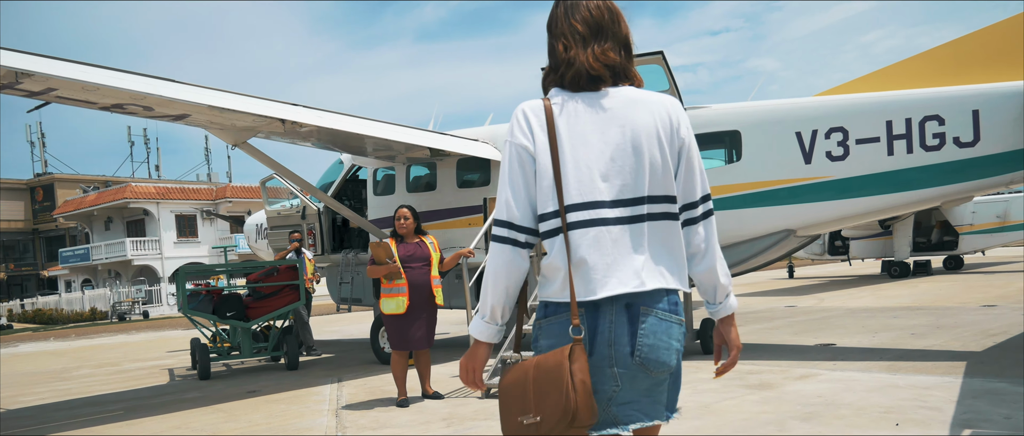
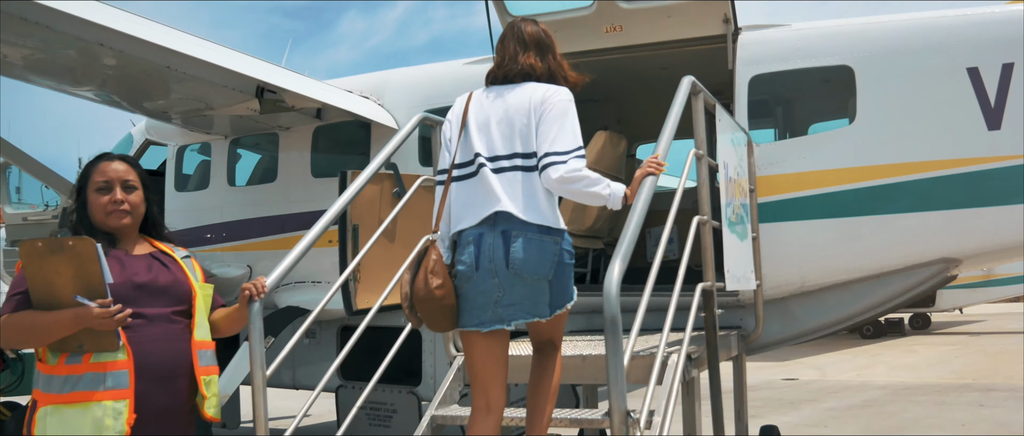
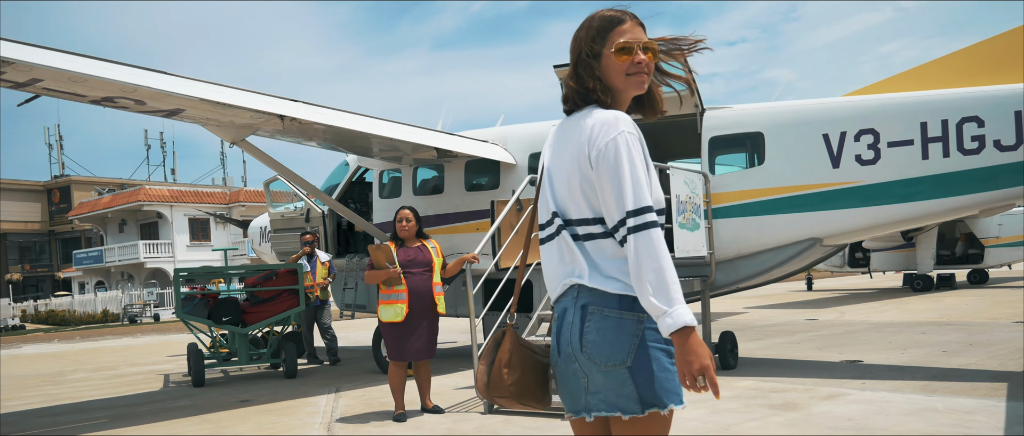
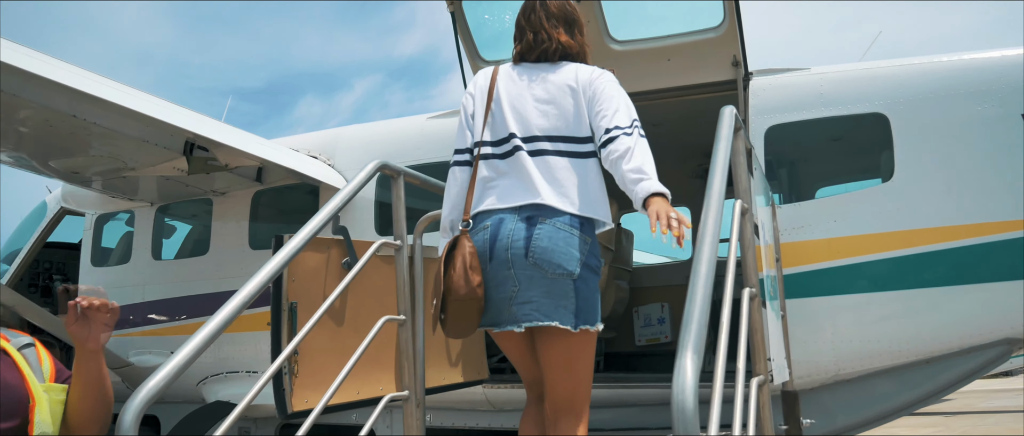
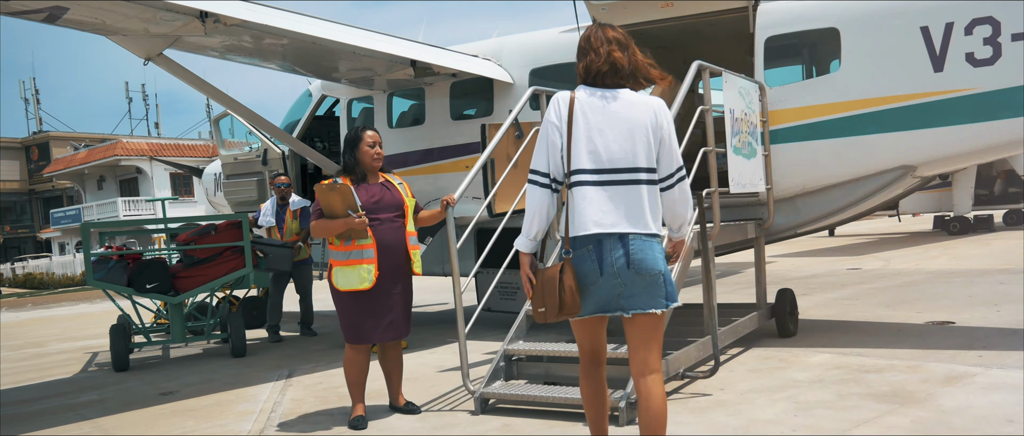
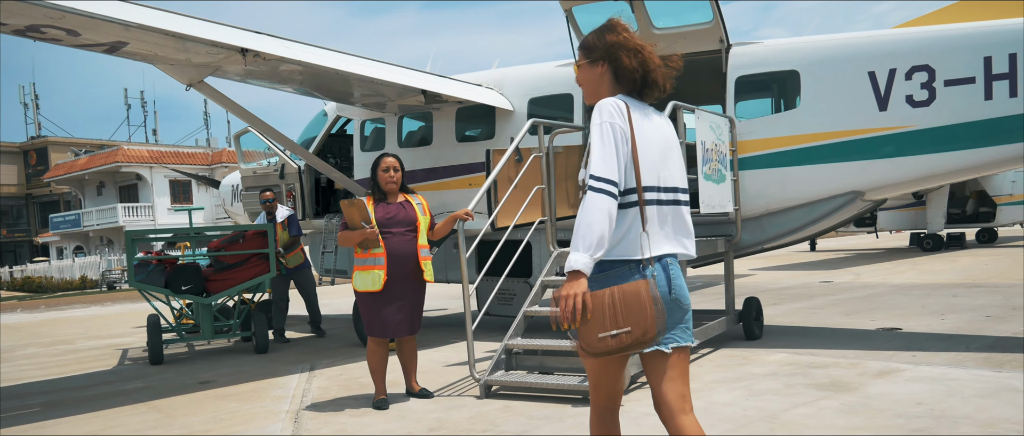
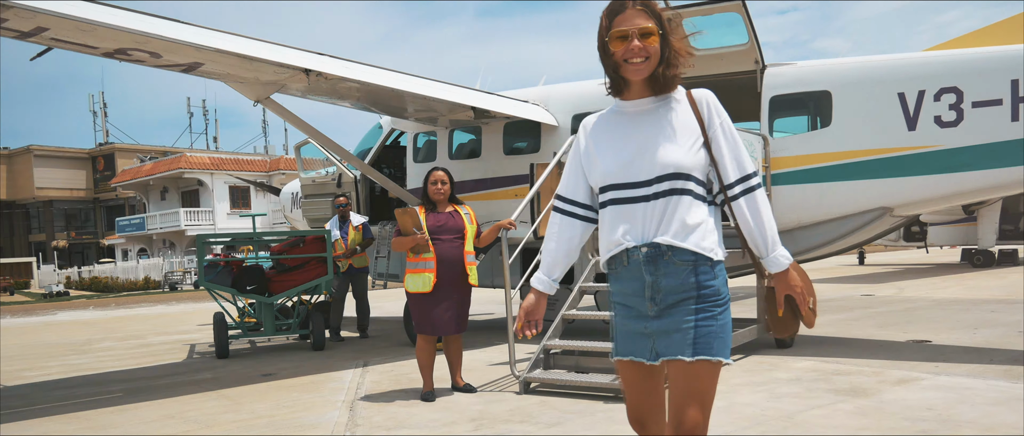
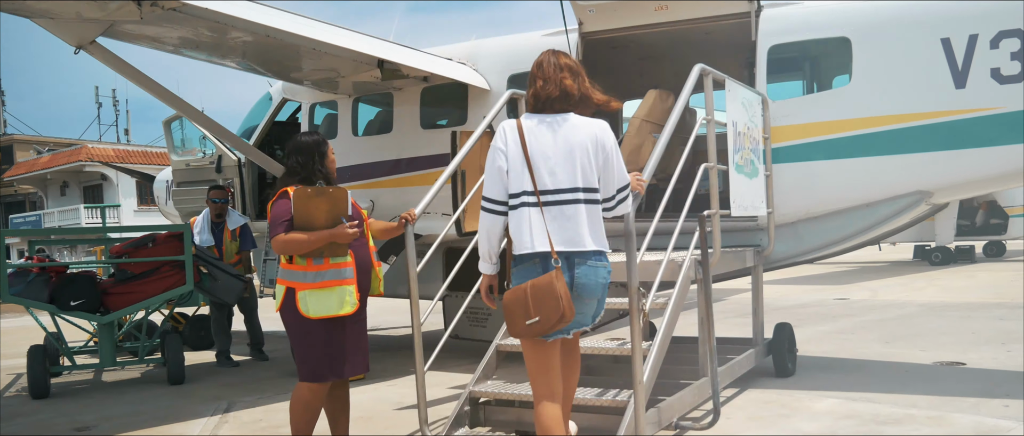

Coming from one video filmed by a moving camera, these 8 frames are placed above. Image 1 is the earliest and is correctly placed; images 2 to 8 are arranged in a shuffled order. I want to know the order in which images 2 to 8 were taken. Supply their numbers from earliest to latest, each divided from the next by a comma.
3, 7, 6, 5, 8, 2, 4
